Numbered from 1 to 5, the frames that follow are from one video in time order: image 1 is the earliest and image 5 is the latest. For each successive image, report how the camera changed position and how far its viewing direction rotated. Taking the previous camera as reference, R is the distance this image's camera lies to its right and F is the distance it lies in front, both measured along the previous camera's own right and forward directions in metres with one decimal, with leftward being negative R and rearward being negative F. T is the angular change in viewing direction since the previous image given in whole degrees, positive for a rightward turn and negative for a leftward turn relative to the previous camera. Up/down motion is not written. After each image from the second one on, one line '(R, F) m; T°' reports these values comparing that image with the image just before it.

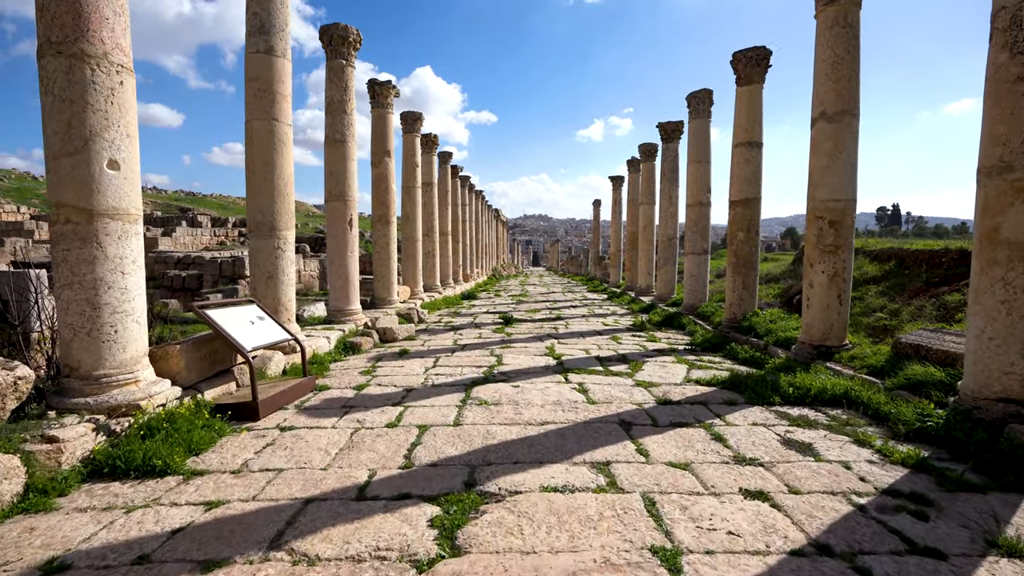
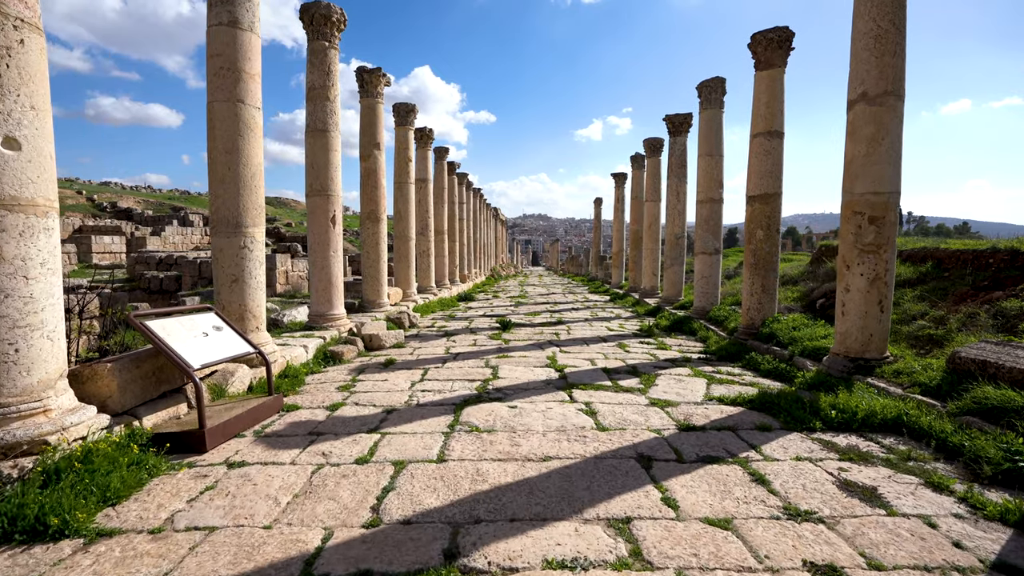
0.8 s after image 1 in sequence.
(0.0, +0.7) m; 0°
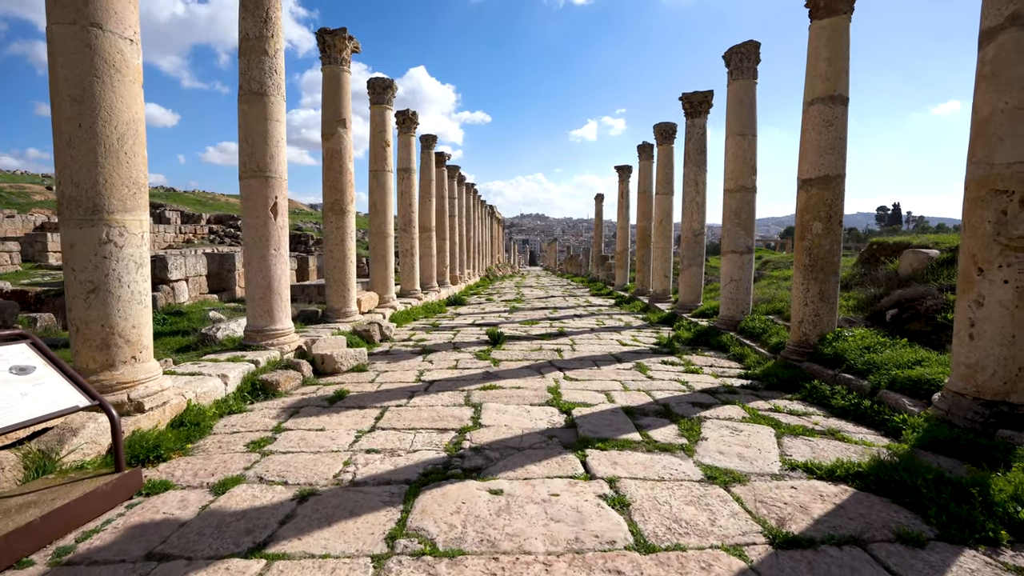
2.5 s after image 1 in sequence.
(+0.1, +1.7) m; 0°
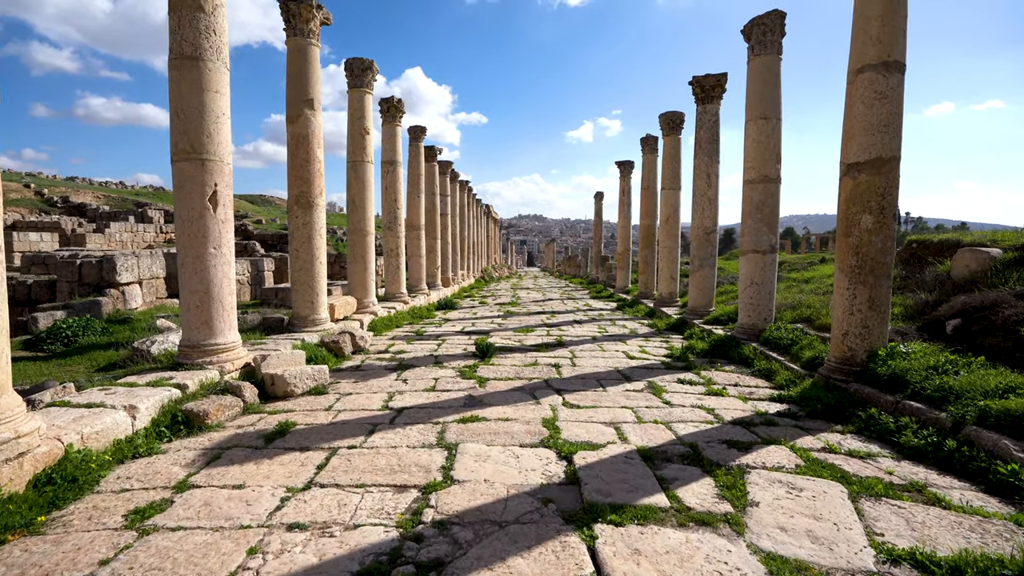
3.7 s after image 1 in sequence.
(+0.1, +1.0) m; 0°
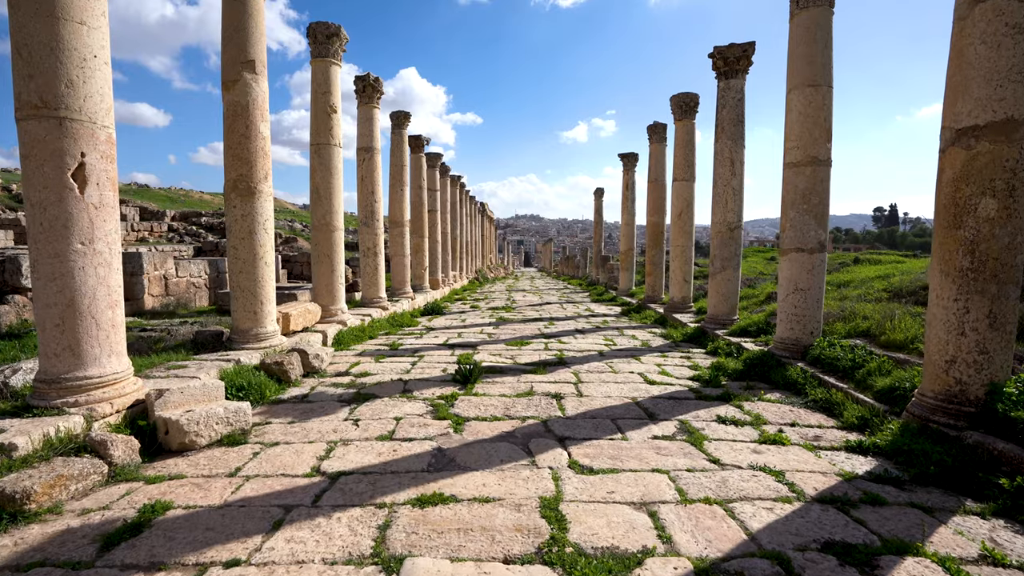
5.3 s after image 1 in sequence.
(+0.1, +1.4) m; 0°
